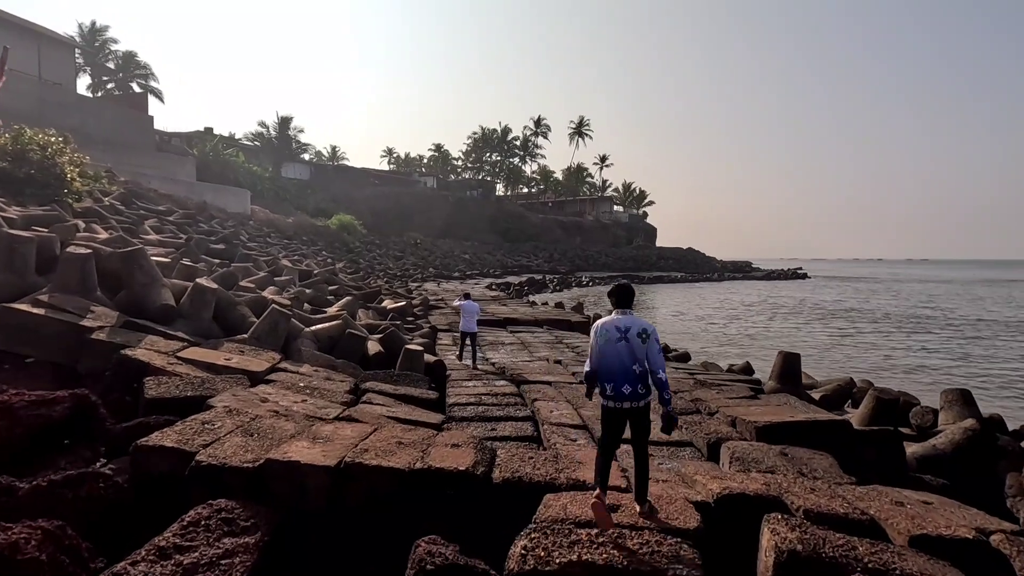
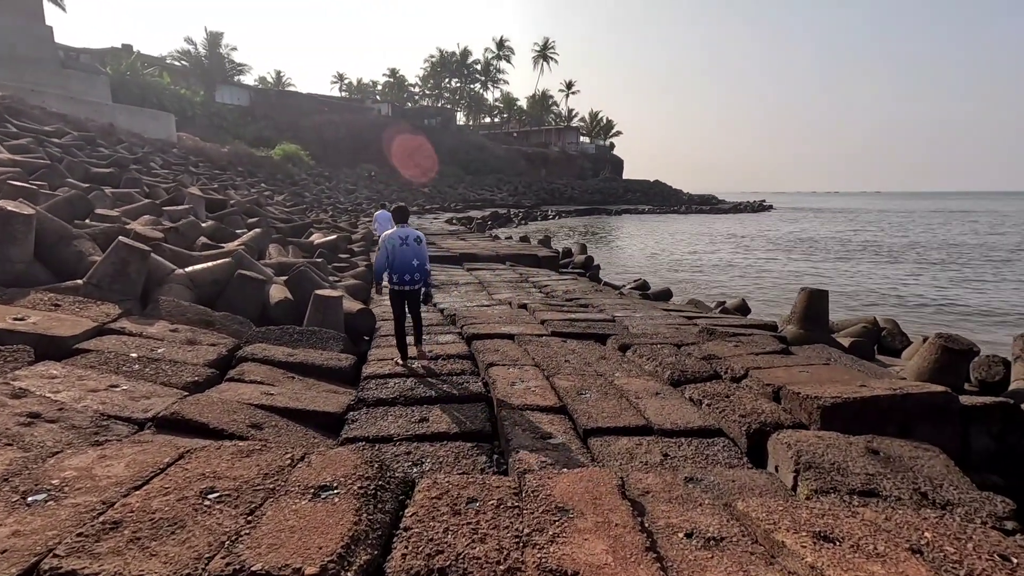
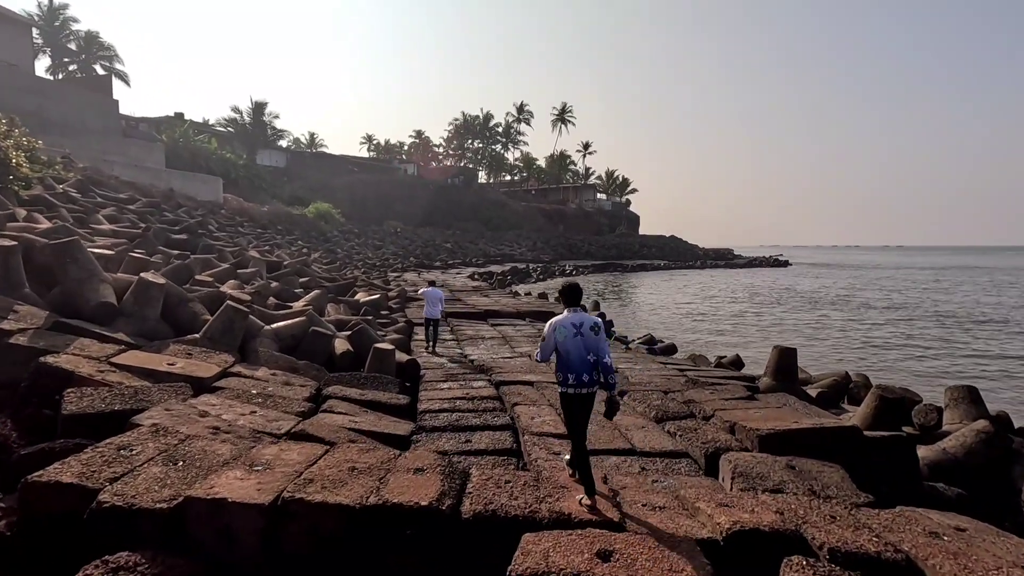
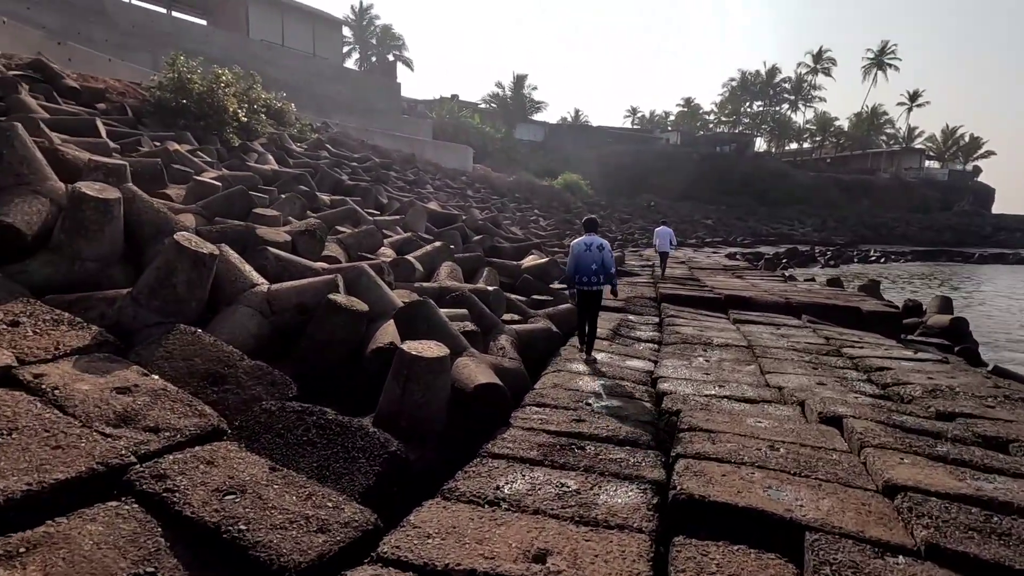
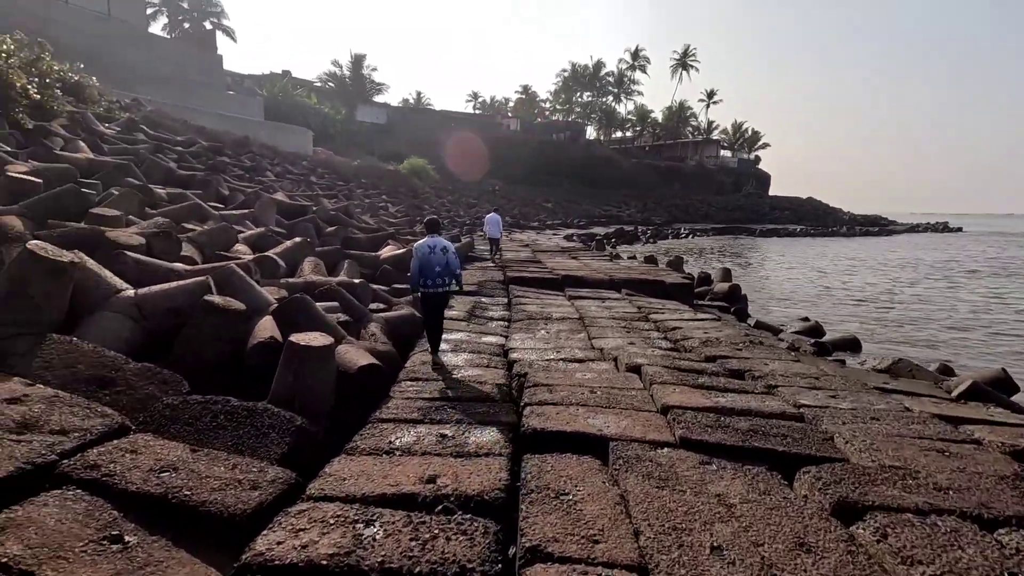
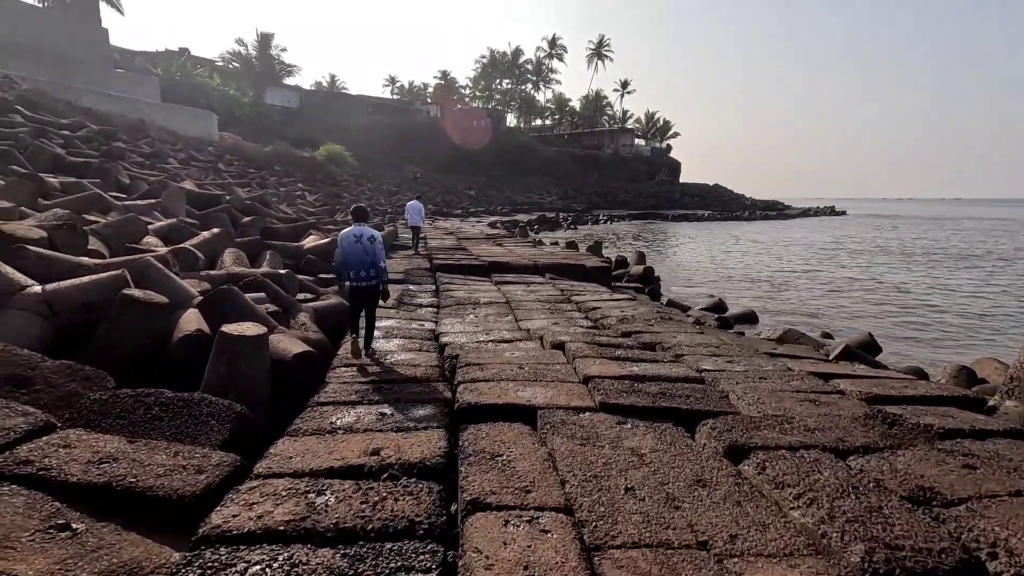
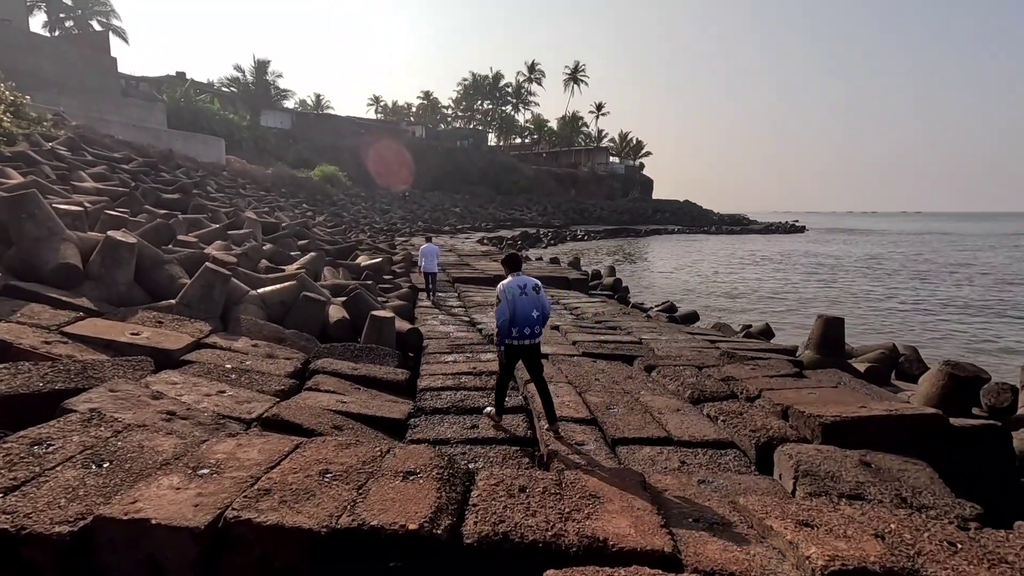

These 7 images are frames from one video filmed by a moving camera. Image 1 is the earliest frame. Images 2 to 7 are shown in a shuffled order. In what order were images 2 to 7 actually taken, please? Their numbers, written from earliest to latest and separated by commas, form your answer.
3, 7, 2, 6, 5, 4
